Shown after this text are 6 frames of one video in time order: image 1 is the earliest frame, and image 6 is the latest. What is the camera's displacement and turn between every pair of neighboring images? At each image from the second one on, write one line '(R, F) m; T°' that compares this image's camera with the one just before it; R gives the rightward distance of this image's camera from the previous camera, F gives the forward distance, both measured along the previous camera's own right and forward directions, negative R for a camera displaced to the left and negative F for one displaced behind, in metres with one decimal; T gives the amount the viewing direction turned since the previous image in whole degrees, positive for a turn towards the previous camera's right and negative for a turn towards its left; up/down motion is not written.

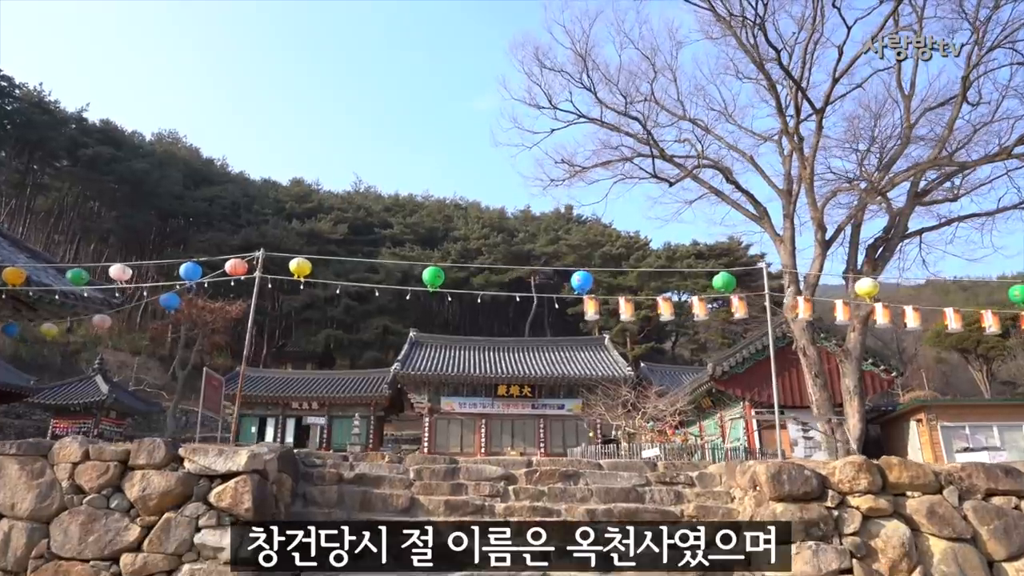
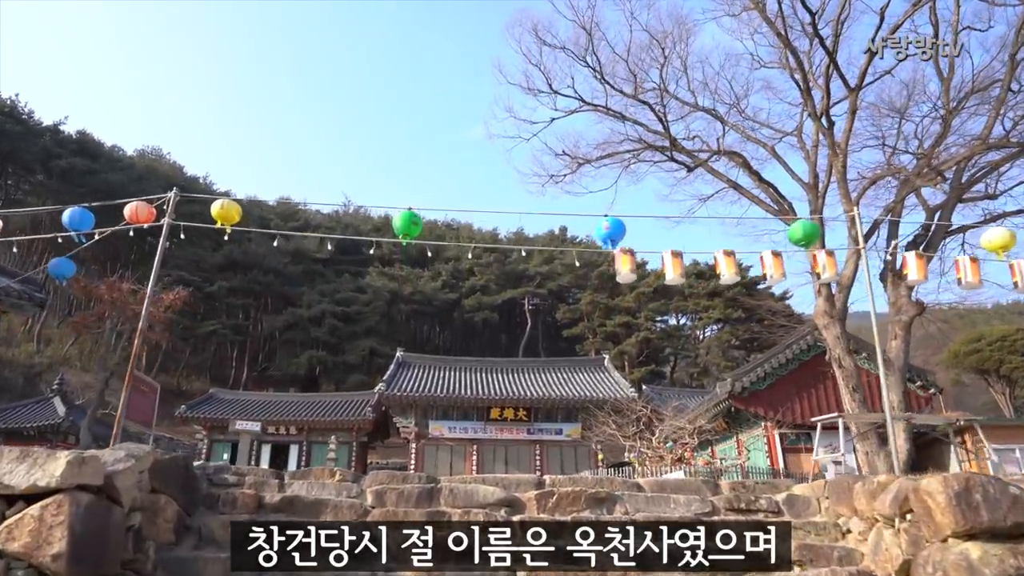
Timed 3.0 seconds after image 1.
(-0.1, +1.8) m; +1°
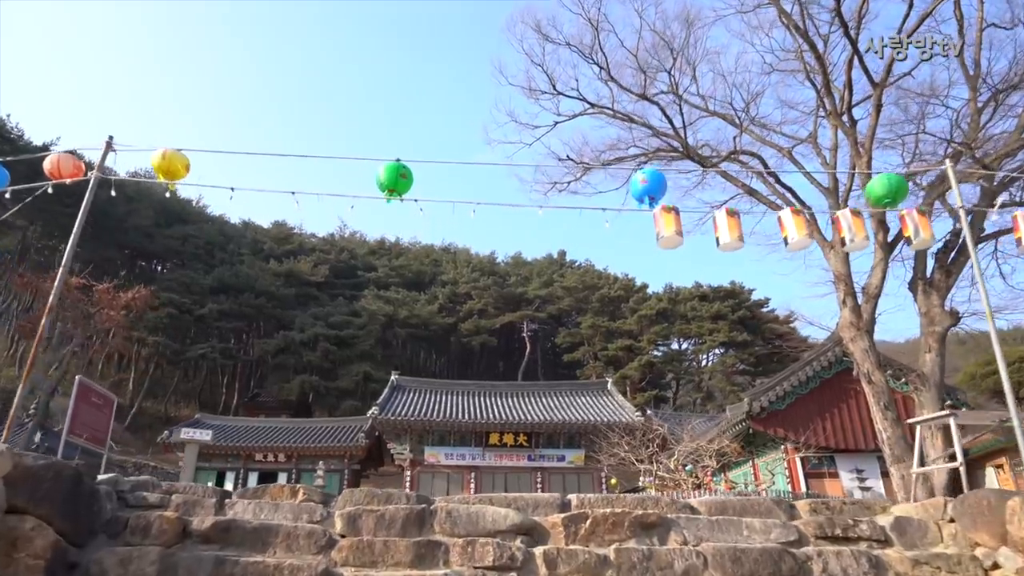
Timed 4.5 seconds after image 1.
(-0.1, +1.0) m; 0°
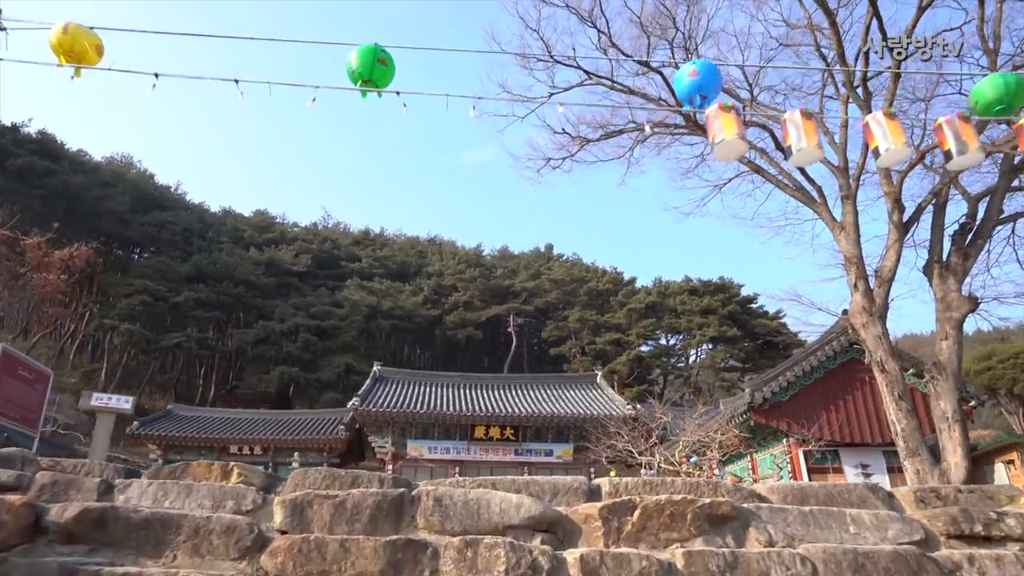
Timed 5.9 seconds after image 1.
(-0.1, +0.9) m; +1°
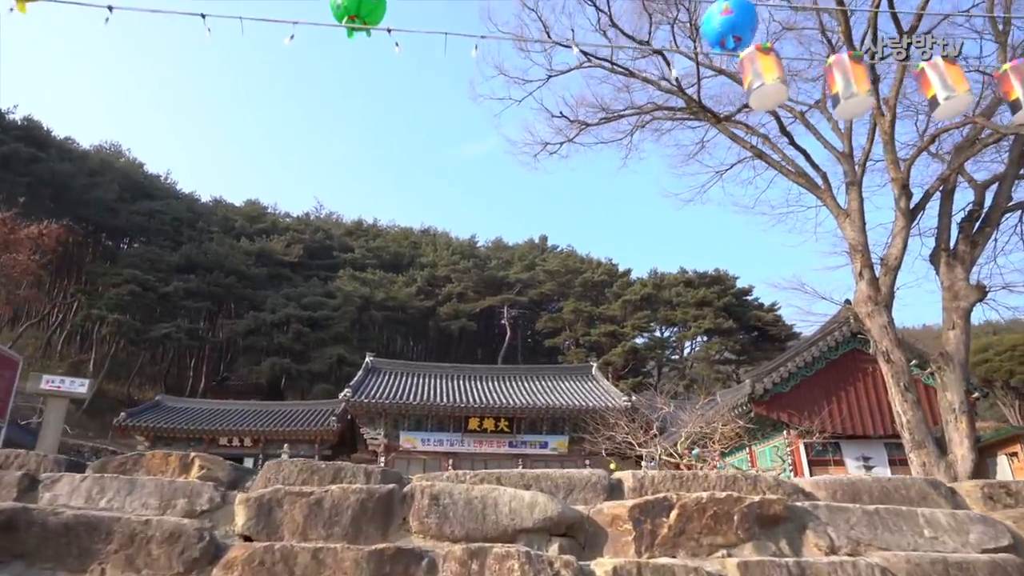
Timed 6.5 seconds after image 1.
(-0.1, +0.4) m; +1°
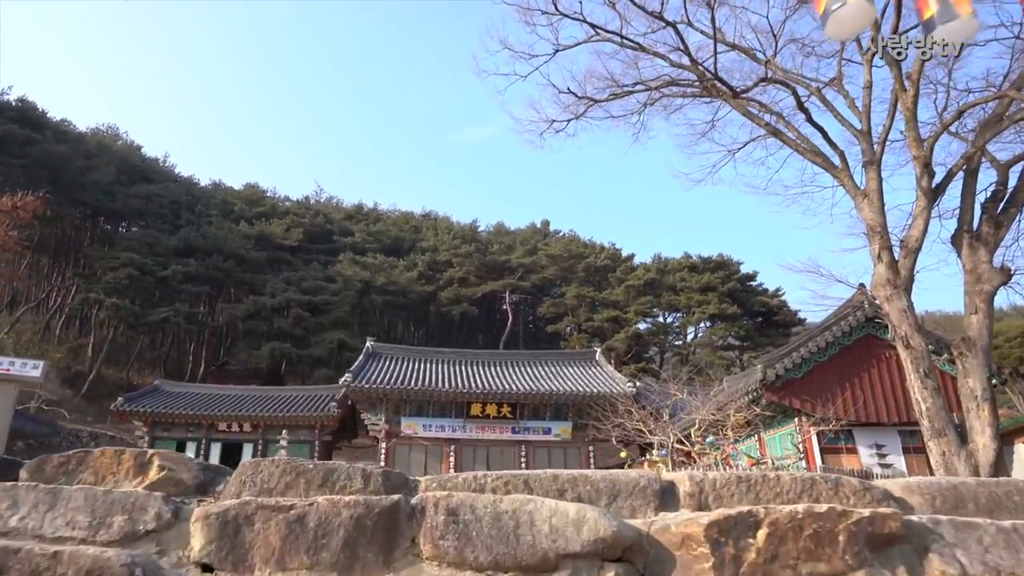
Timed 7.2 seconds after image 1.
(-0.1, +0.4) m; 0°
